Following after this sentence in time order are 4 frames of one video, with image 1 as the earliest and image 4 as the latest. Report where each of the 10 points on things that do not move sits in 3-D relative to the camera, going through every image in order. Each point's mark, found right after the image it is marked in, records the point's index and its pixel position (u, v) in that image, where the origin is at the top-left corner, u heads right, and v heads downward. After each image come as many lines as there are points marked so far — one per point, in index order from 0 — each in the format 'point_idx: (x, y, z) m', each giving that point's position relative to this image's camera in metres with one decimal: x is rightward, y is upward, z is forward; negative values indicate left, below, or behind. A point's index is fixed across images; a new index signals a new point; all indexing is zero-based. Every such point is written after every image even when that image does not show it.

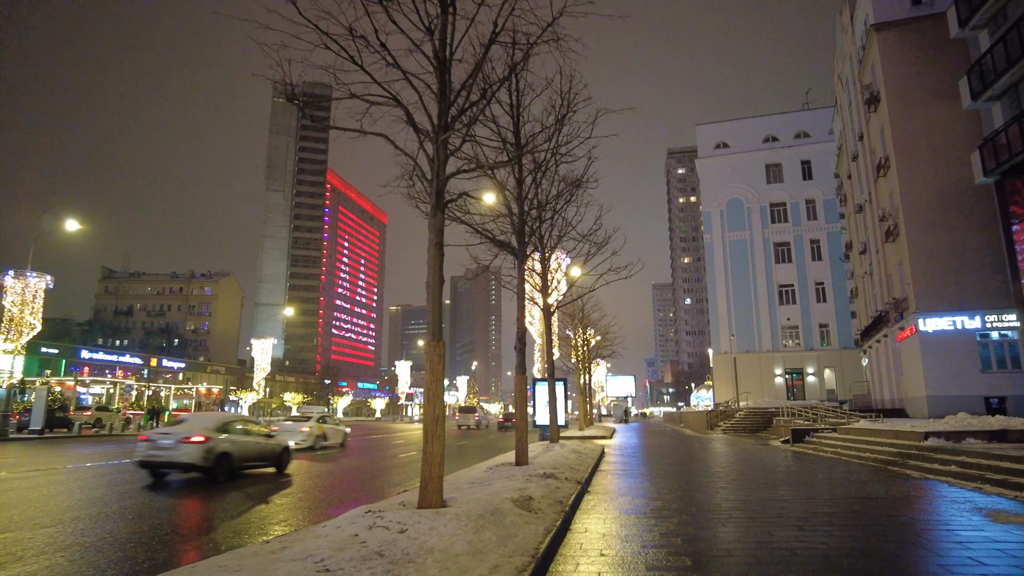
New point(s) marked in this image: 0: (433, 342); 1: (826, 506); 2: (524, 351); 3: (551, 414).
0: (-0.8, -0.6, +6.4) m
1: (+4.2, -2.9, +8.6) m
2: (+0.2, -1.4, +13.7) m
3: (+1.1, -3.6, +18.9) m
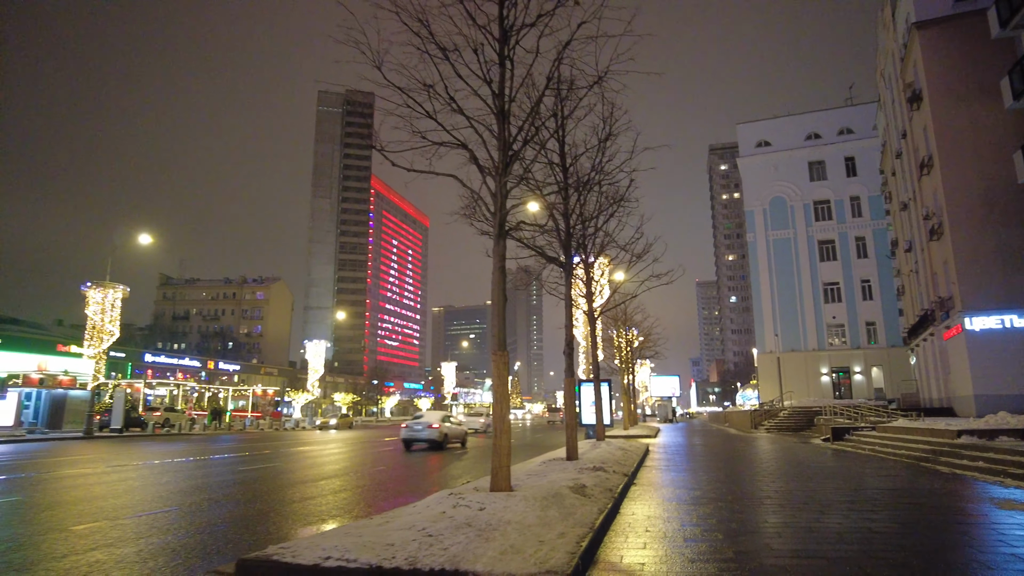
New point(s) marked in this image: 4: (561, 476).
0: (-0.1, -0.8, +7.5) m
1: (+5.0, -3.0, +9.4) m
2: (+1.3, -1.6, +14.7) m
3: (+2.6, -3.8, +19.9) m
4: (+0.7, -2.7, +9.4) m
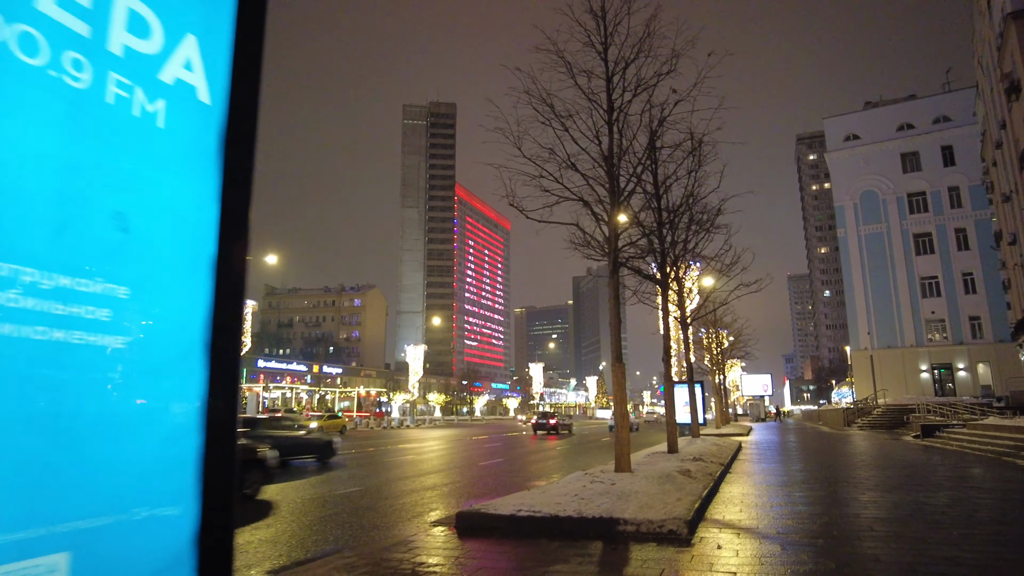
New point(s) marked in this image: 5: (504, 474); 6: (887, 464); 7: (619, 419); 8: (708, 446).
0: (+1.5, -1.1, +9.5) m
1: (+6.9, -3.2, +10.7) m
2: (+3.9, -1.9, +16.4) m
3: (+5.8, -4.1, +21.4) m
4: (+2.6, -3.0, +11.3) m
5: (0.0, -5.1, +18.1) m
6: (+8.6, -4.1, +15.0) m
7: (+1.5, -1.9, +9.3) m
8: (+4.9, -4.0, +16.5) m
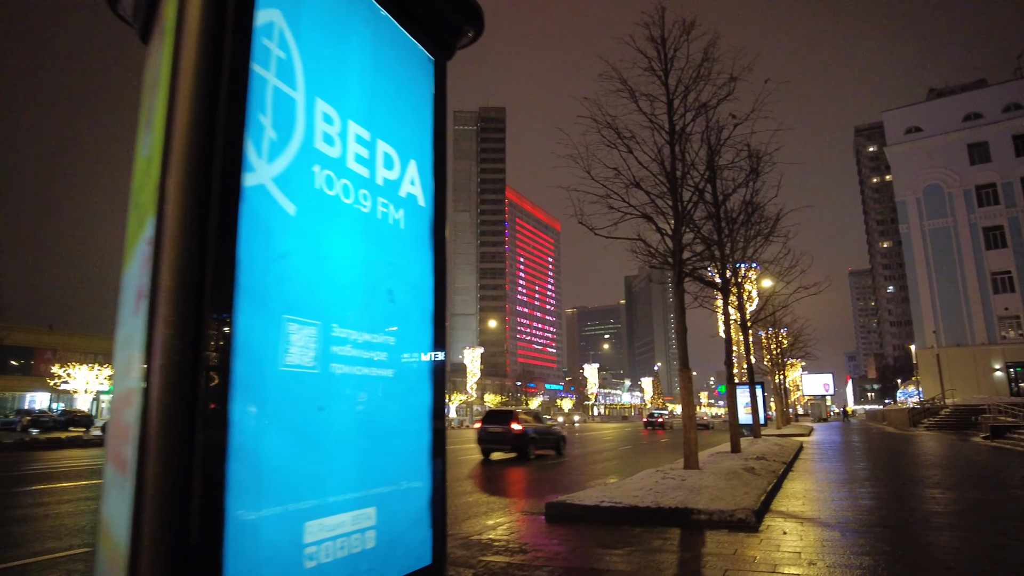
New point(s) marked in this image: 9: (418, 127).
0: (+2.7, -1.3, +10.2) m
1: (+8.1, -3.3, +11.0) m
2: (+5.6, -2.0, +16.9) m
3: (+7.9, -4.1, +21.8) m
4: (+3.9, -3.2, +11.9) m
5: (+1.8, -5.3, +19.0) m
6: (+10.2, -4.1, +15.2) m
7: (+2.6, -2.0, +10.0) m
8: (+6.6, -4.1, +16.9) m
9: (-0.4, +0.8, +3.1) m
